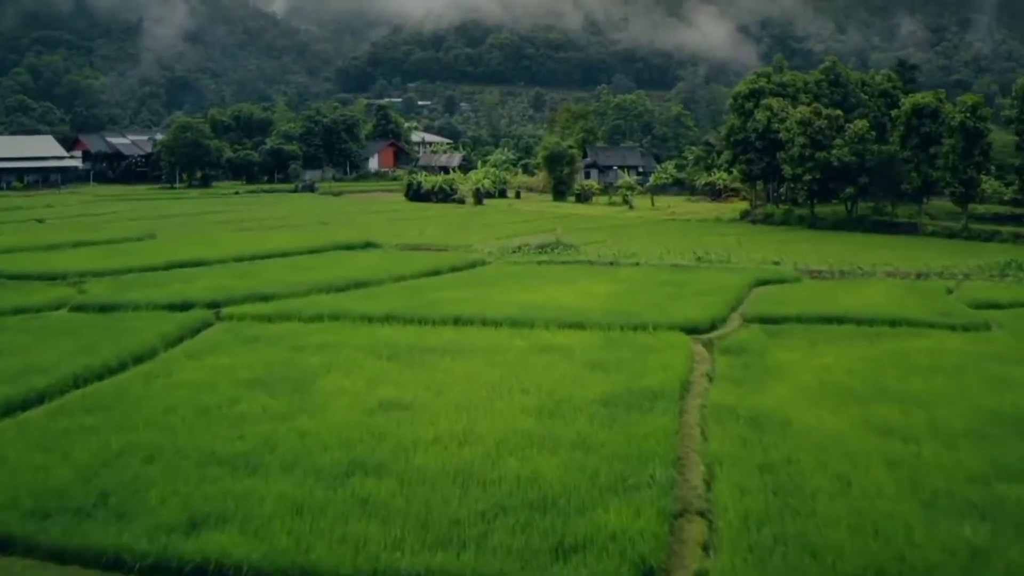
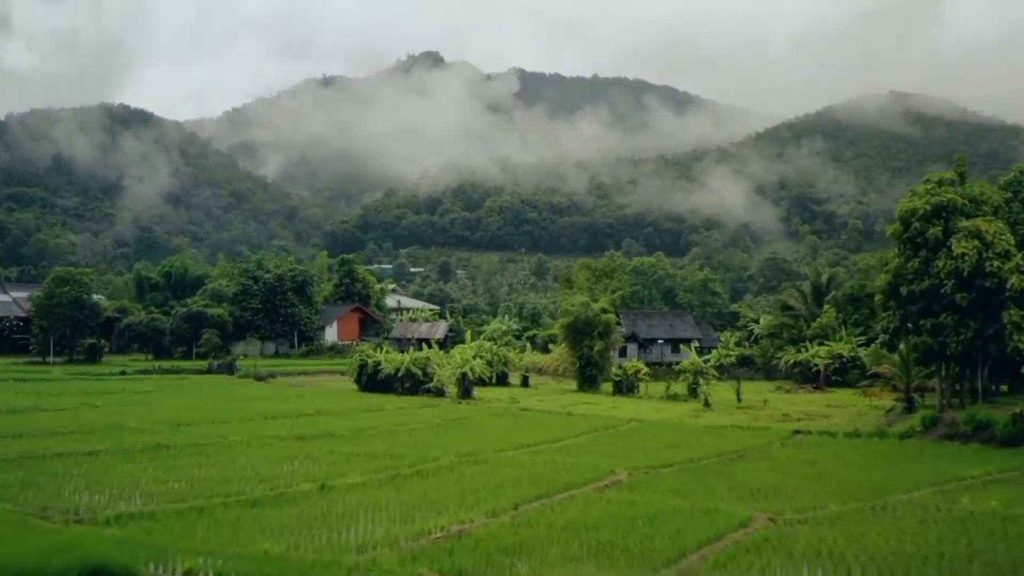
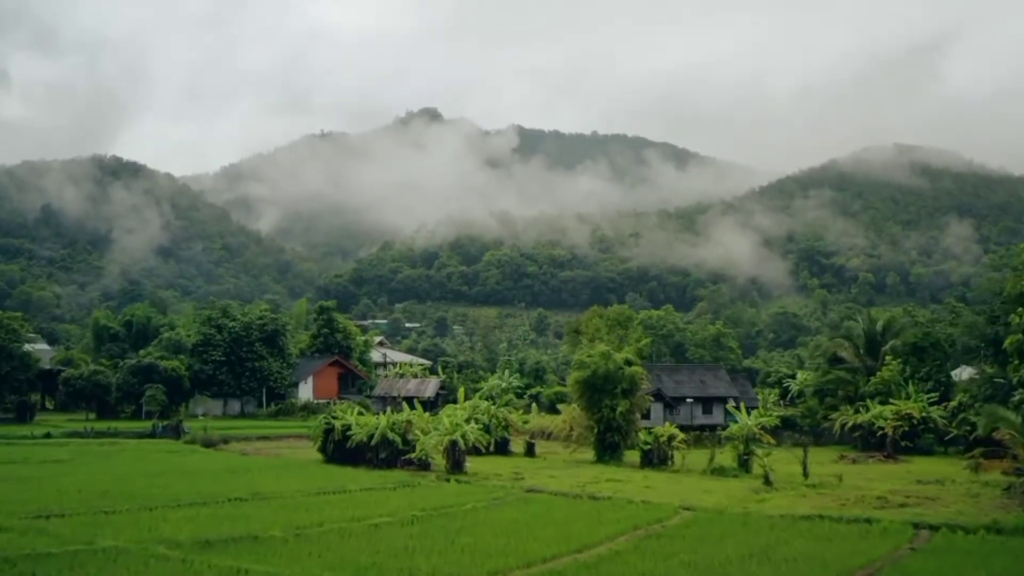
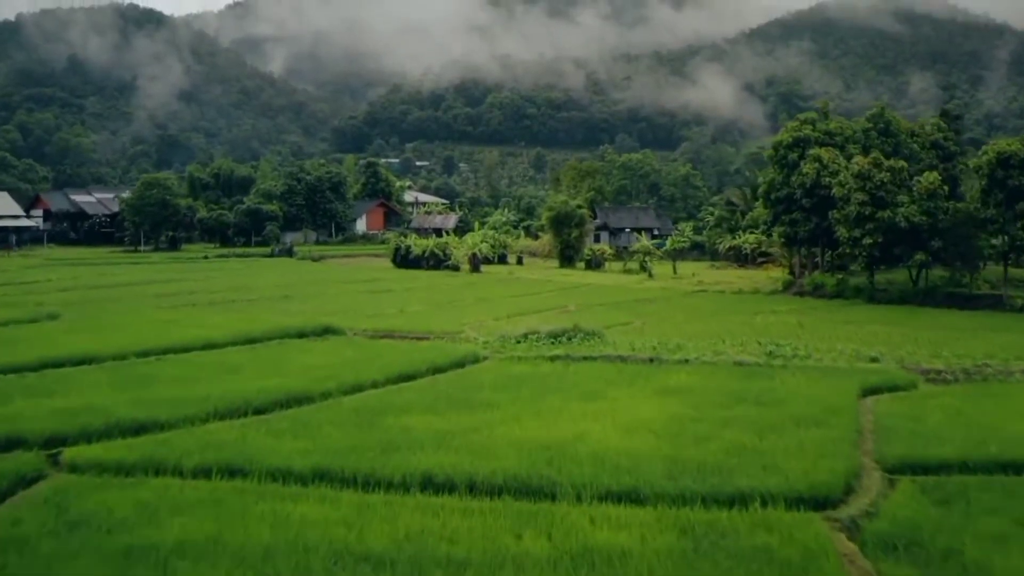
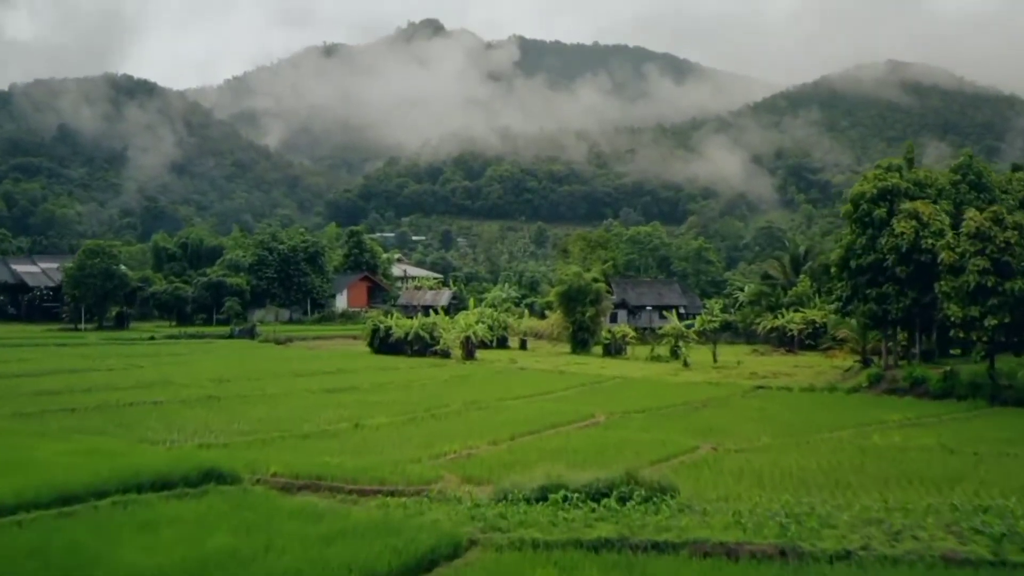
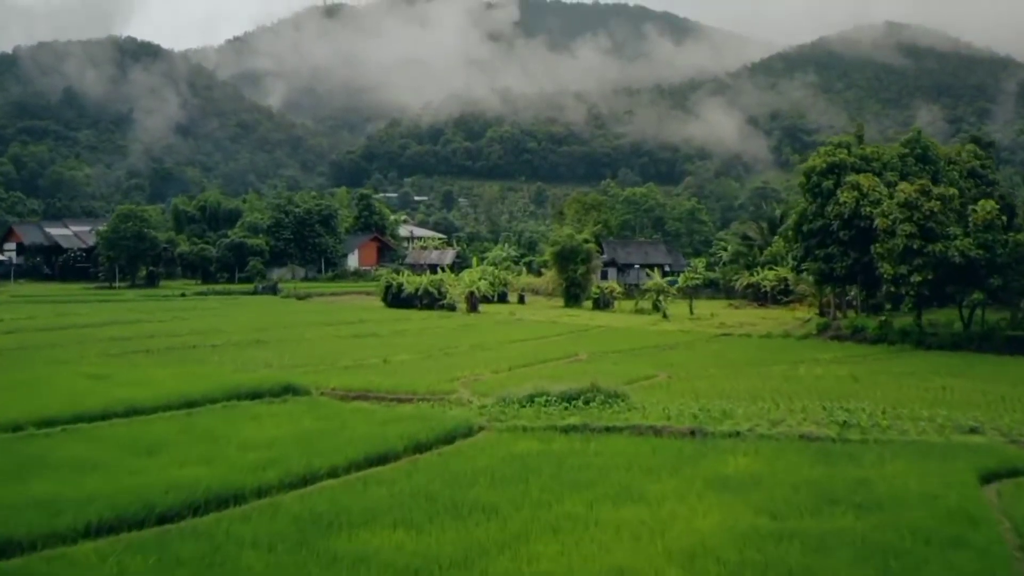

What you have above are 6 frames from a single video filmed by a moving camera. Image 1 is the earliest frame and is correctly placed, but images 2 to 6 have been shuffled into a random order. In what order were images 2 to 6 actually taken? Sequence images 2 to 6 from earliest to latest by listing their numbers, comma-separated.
4, 6, 5, 2, 3
